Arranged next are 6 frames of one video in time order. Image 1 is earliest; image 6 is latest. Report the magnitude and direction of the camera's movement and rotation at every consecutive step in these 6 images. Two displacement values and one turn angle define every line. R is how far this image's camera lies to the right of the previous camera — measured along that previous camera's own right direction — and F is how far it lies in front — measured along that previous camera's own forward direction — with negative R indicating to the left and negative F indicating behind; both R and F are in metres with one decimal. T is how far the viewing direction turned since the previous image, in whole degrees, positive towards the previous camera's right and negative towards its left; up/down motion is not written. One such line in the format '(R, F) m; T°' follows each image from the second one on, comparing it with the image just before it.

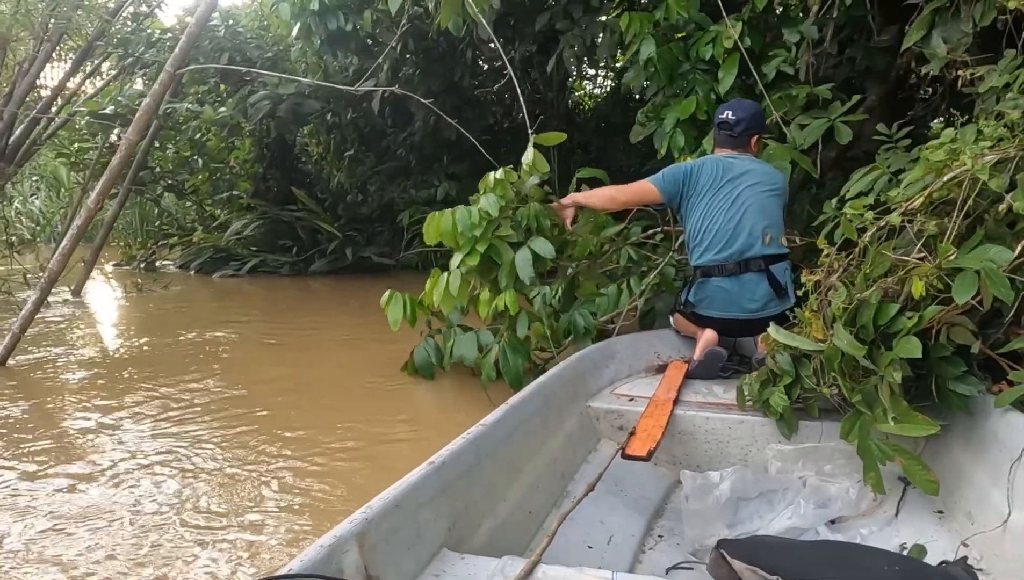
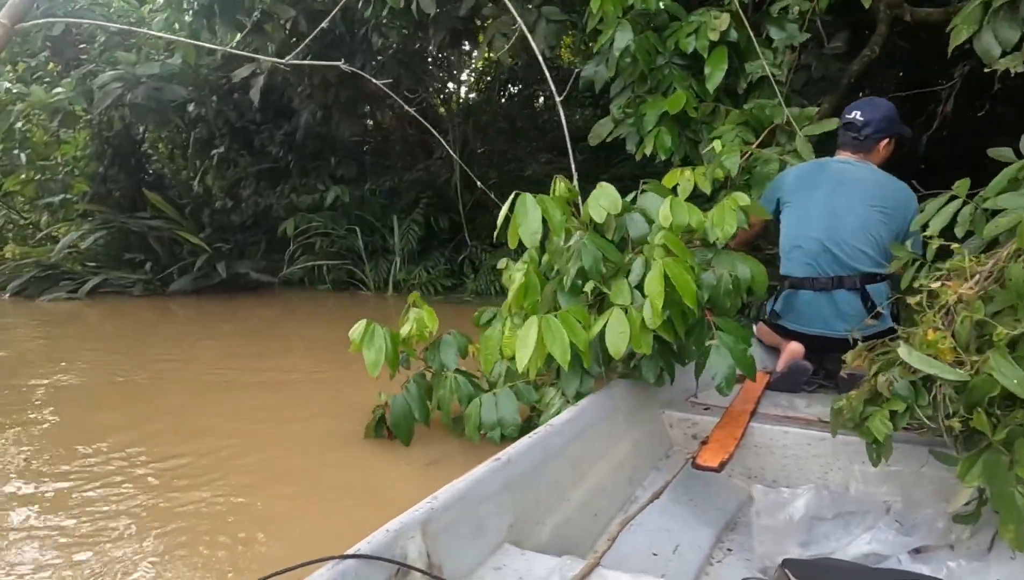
(-0.5, +0.6) m; +13°
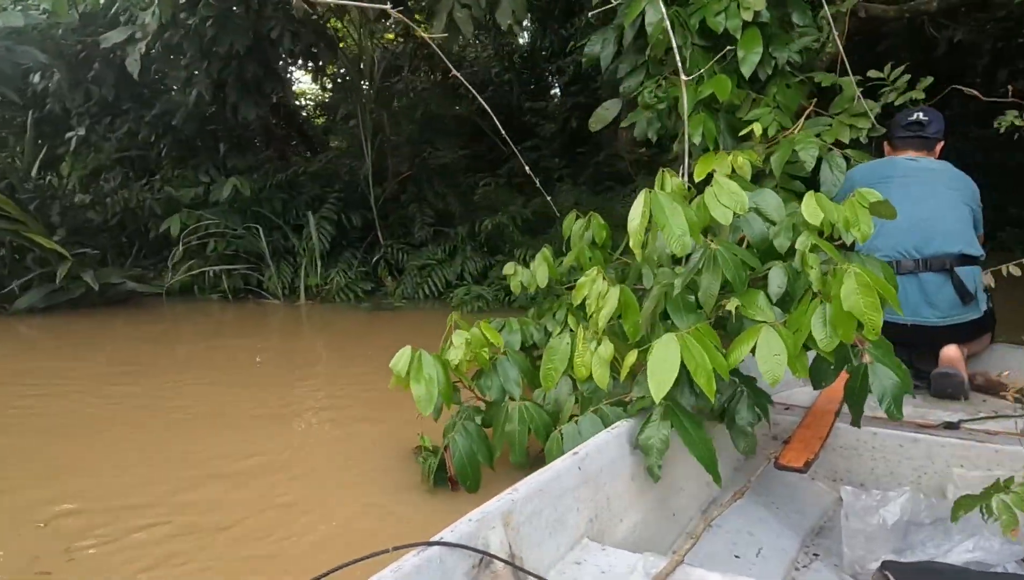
(-0.7, +0.5) m; +13°
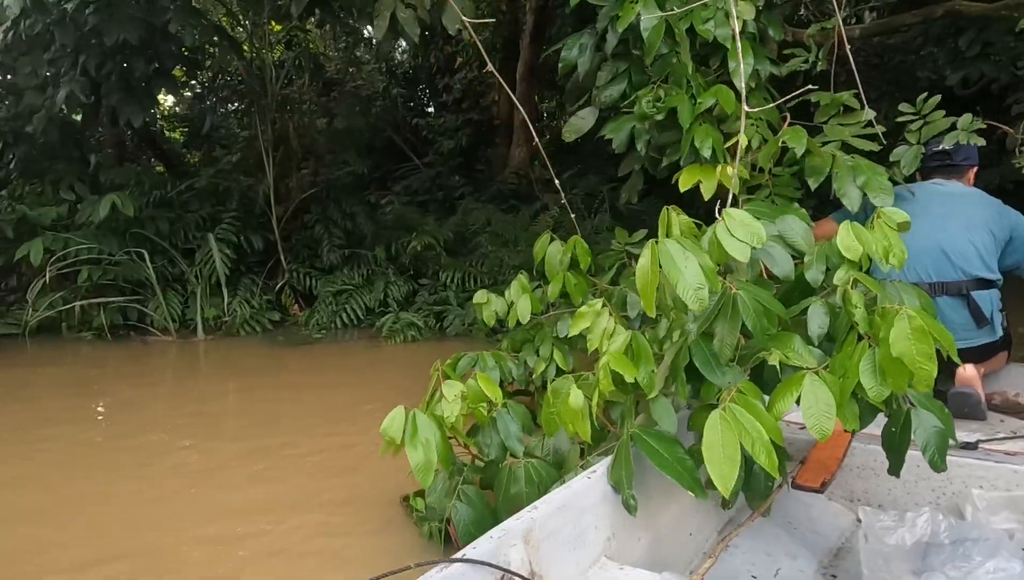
(-0.5, +0.4) m; +12°
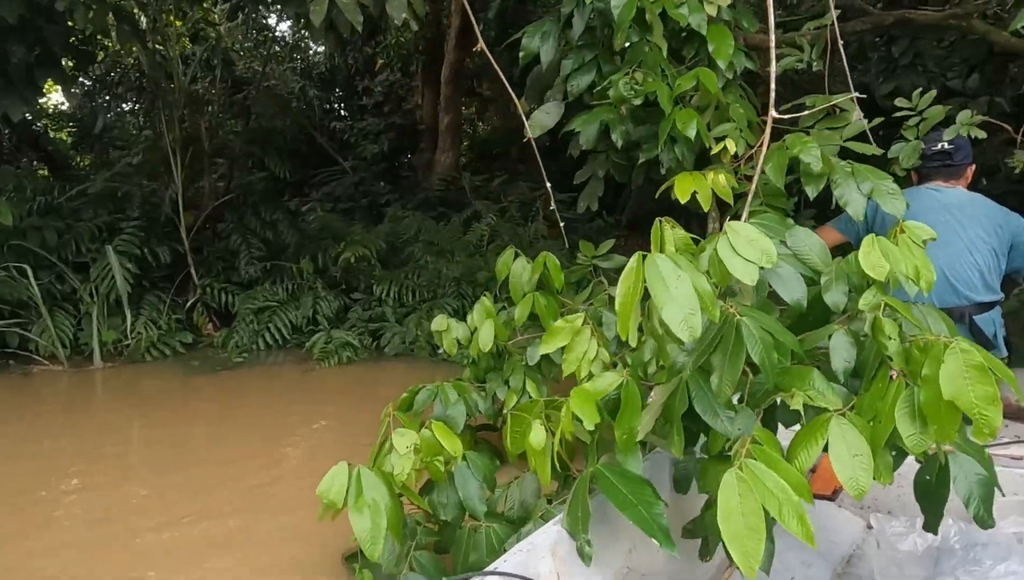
(-0.2, +0.3) m; +7°
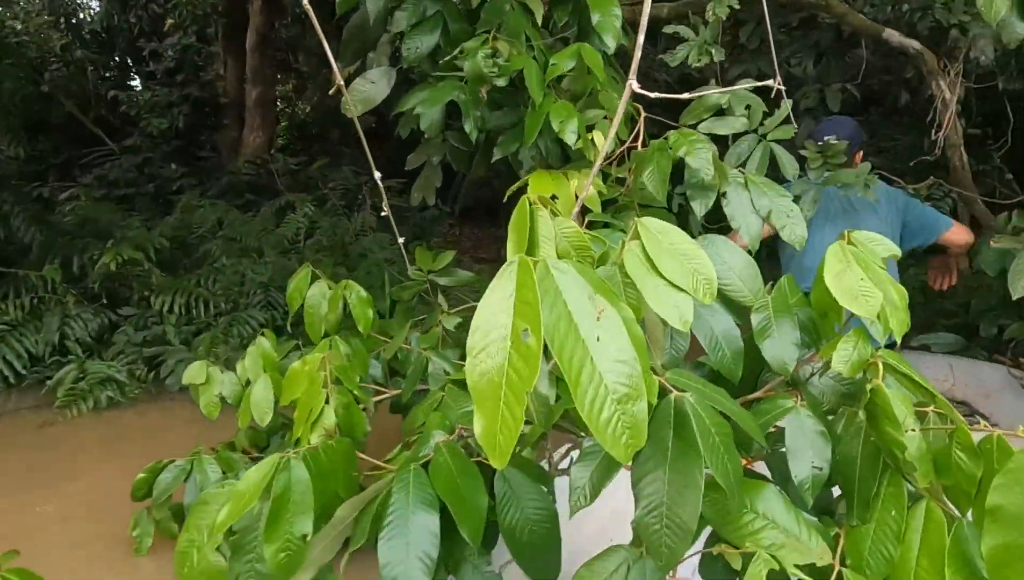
(0.0, +0.7) m; +15°
